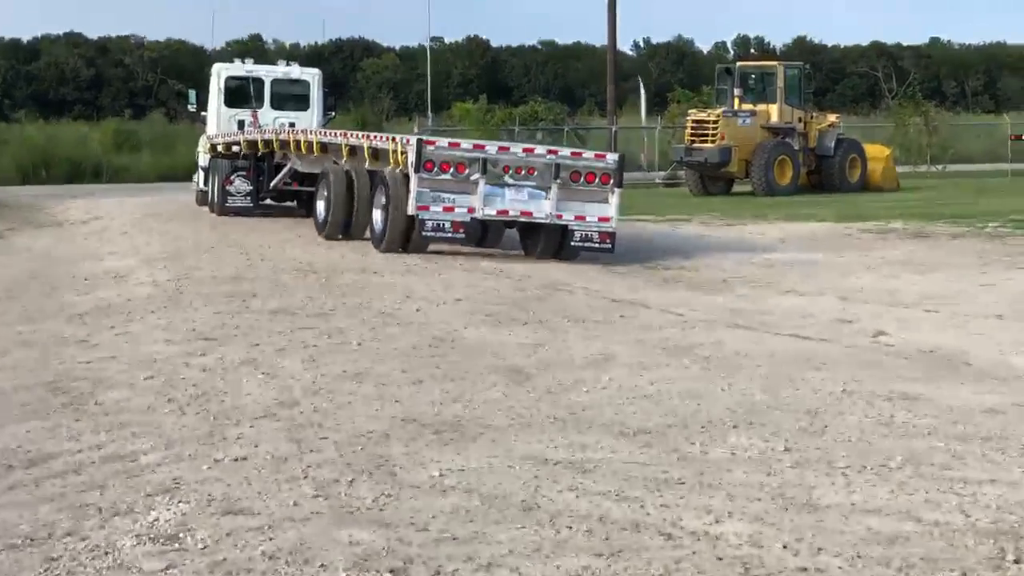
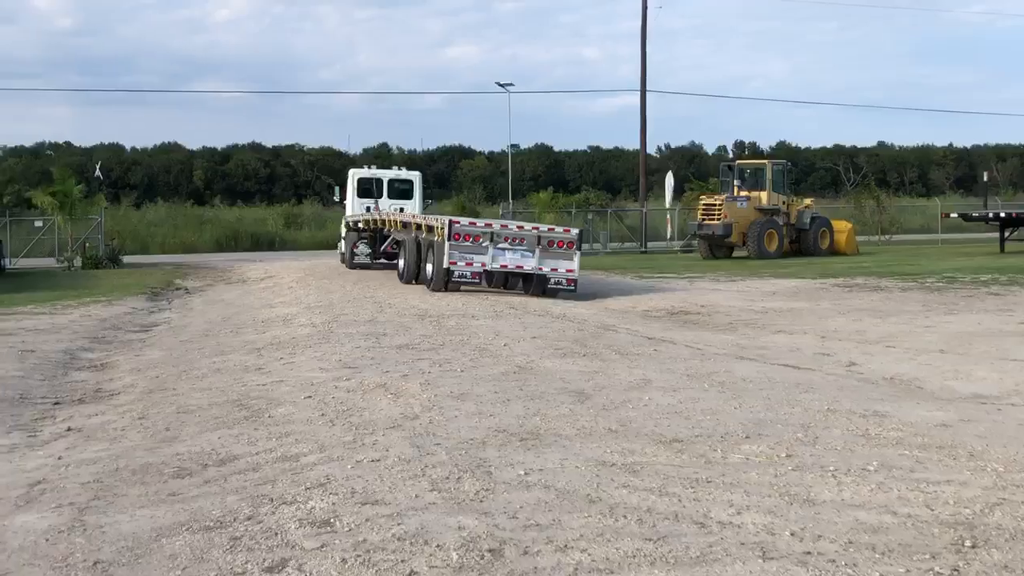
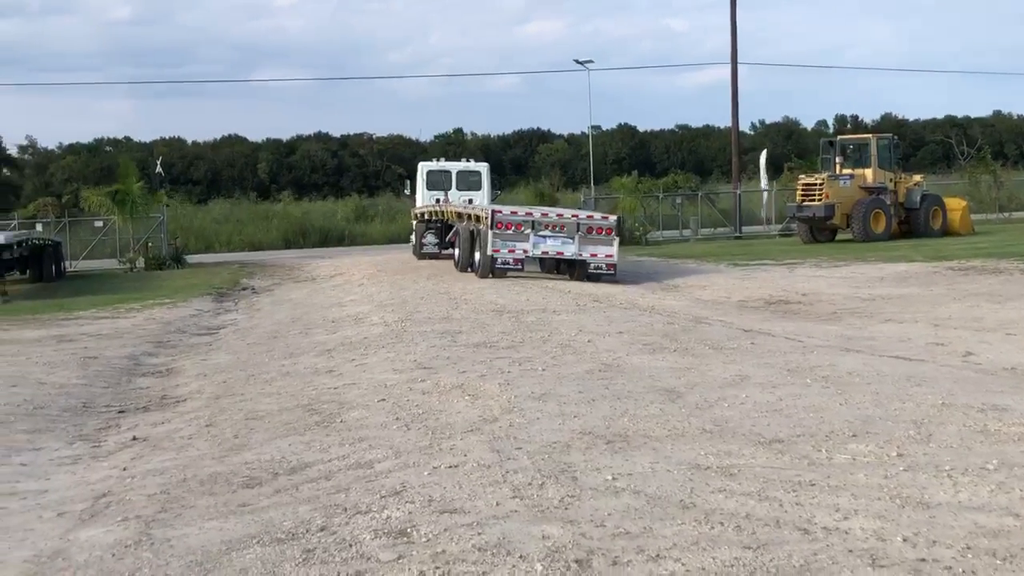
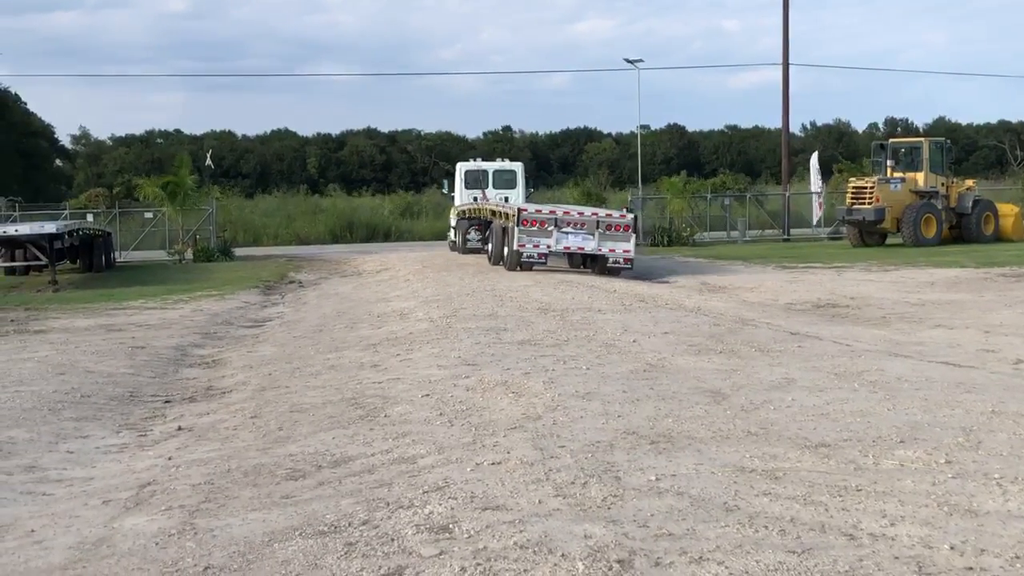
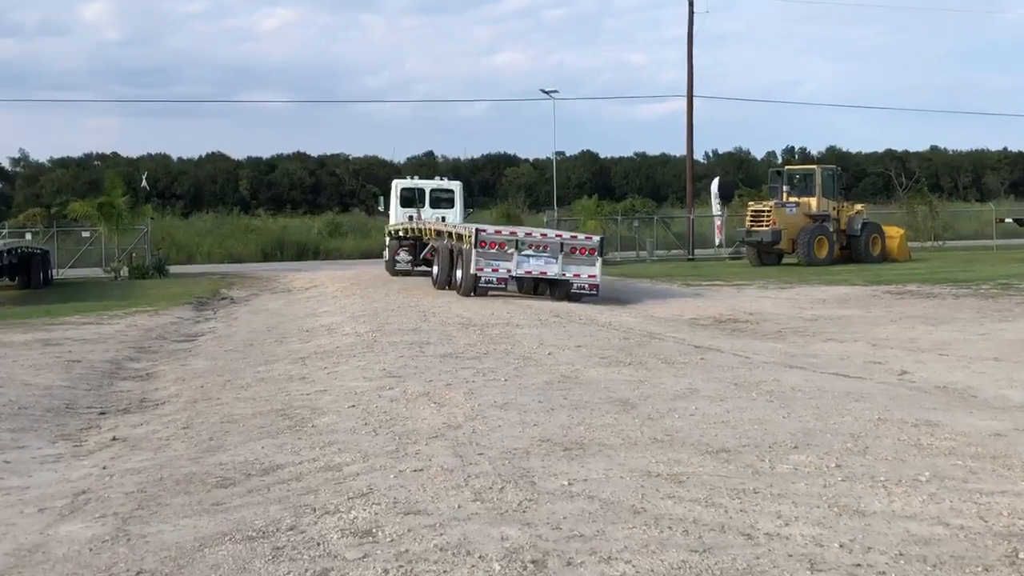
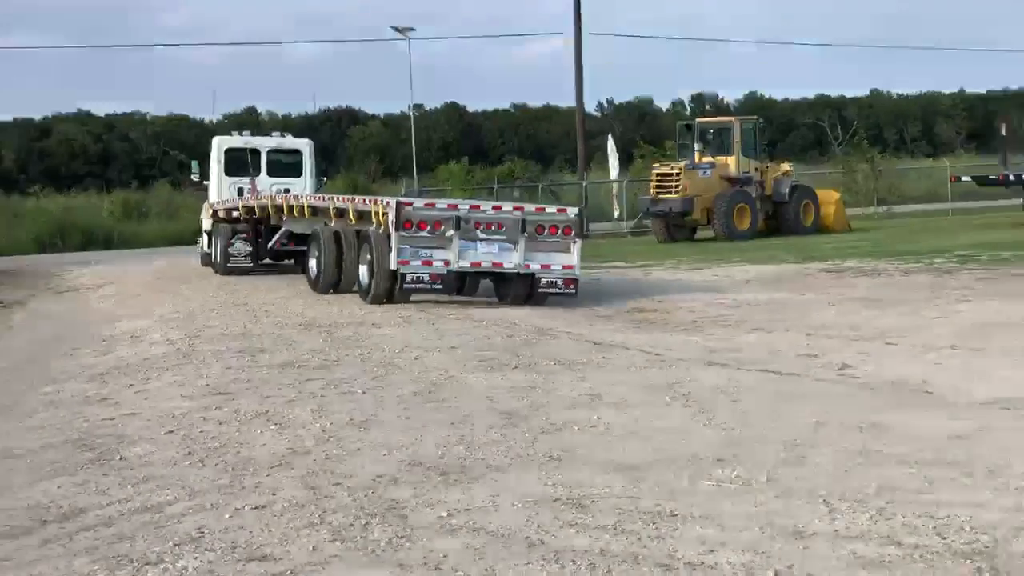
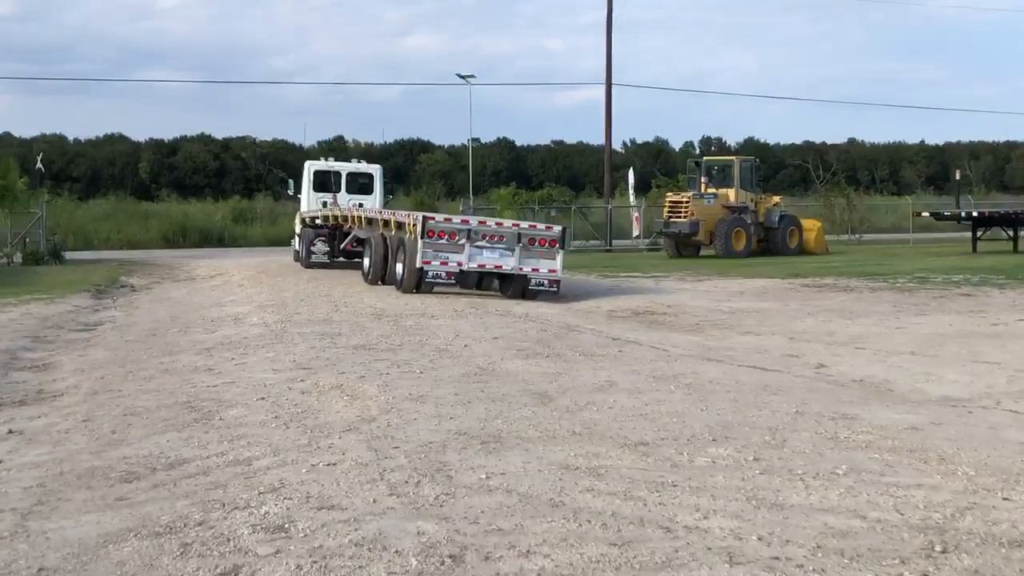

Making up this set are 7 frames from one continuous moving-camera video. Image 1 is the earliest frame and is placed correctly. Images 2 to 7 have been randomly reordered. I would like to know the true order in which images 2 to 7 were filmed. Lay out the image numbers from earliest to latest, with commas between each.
6, 7, 2, 5, 3, 4
